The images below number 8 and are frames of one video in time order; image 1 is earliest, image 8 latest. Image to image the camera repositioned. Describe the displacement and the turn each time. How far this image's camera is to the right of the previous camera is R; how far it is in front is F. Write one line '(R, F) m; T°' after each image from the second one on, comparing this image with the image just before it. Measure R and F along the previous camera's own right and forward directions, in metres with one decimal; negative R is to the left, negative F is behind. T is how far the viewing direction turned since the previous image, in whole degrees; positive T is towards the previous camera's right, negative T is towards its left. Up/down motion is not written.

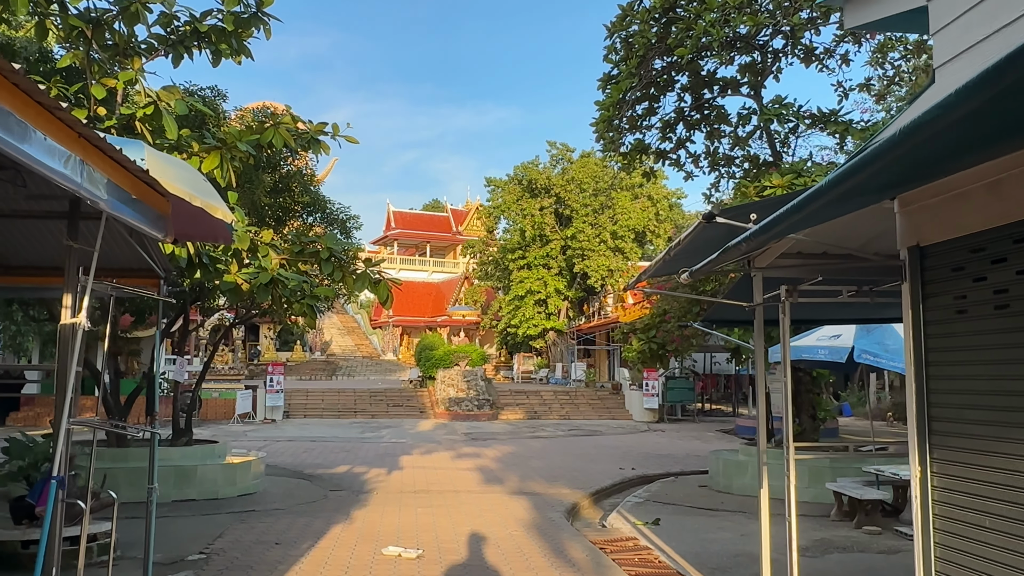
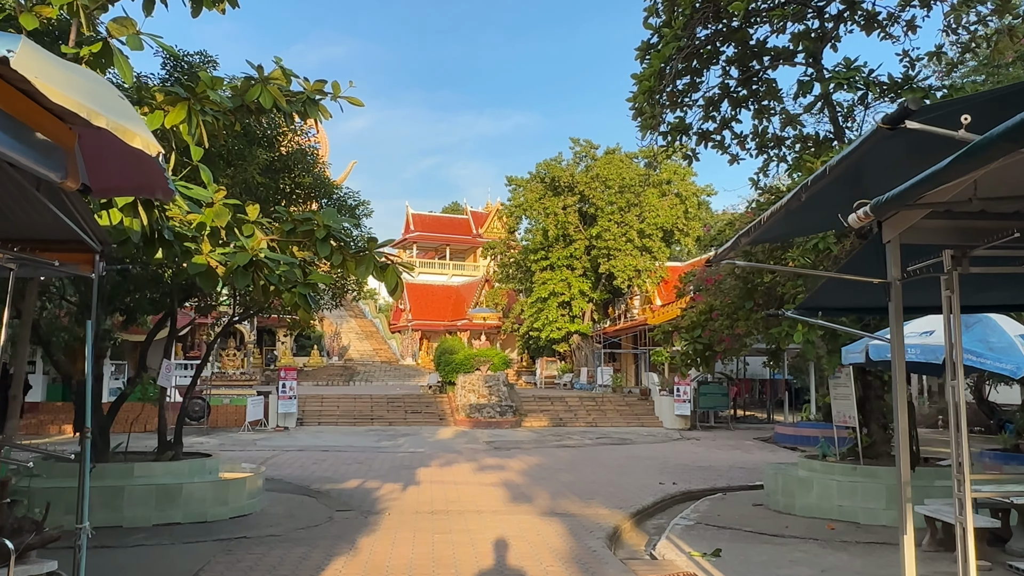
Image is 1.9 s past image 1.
(-0.1, +1.1) m; -1°
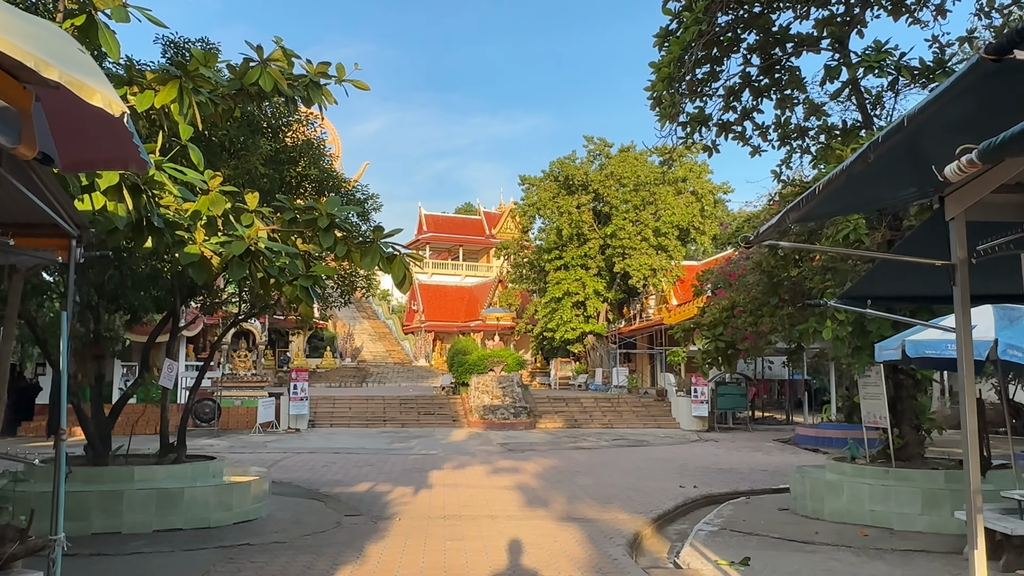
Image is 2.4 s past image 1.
(0.0, +0.3) m; -1°
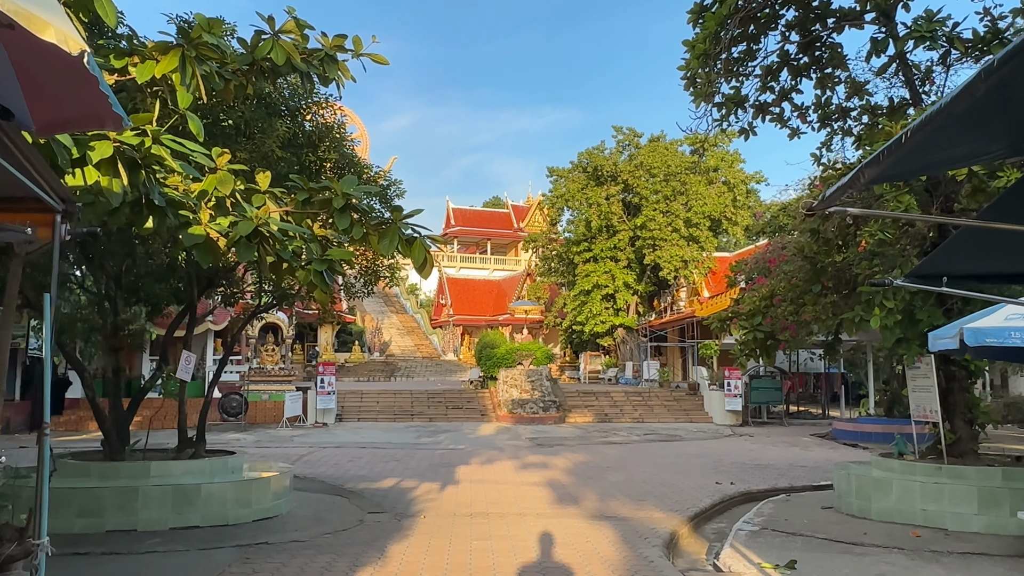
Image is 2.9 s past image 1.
(0.0, +0.3) m; -2°
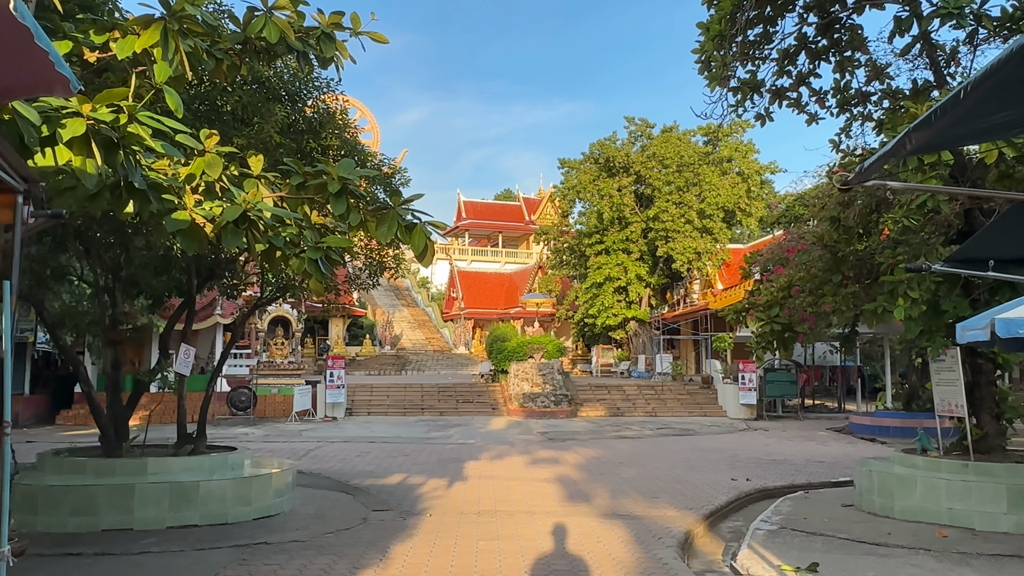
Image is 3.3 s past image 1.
(0.0, +0.2) m; -1°
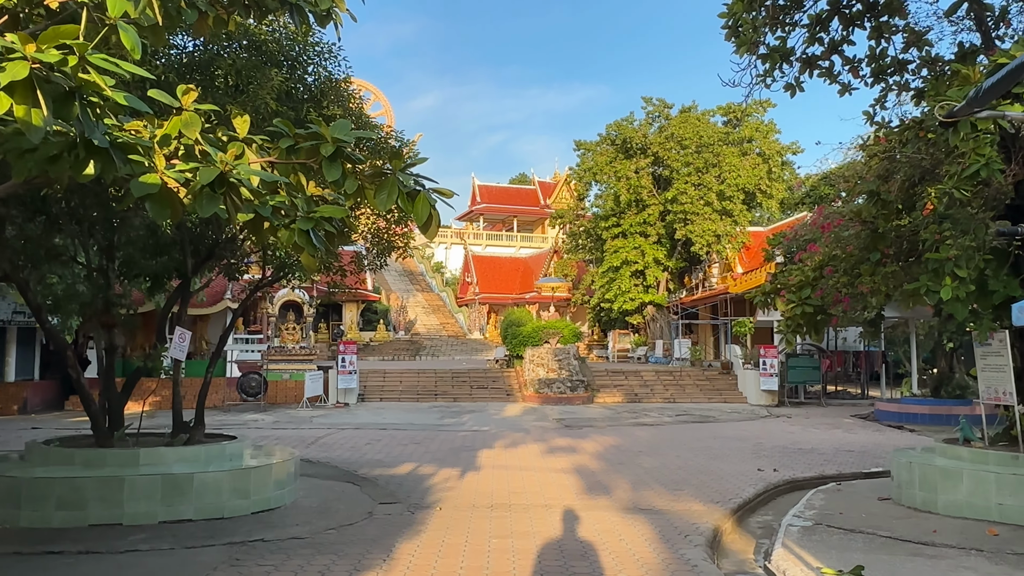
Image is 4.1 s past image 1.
(0.0, +0.5) m; -1°
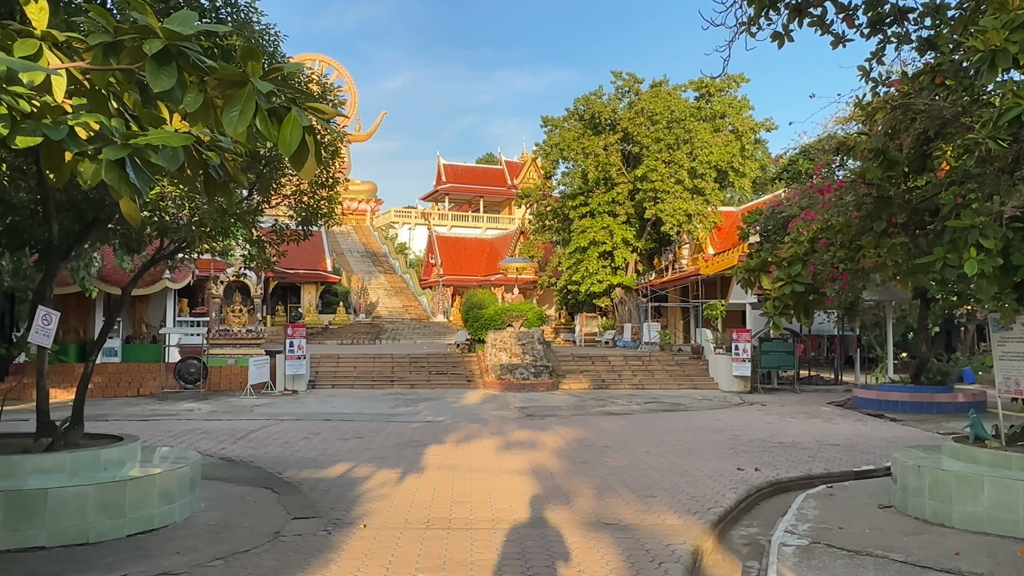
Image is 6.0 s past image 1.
(+0.2, +1.1) m; +2°
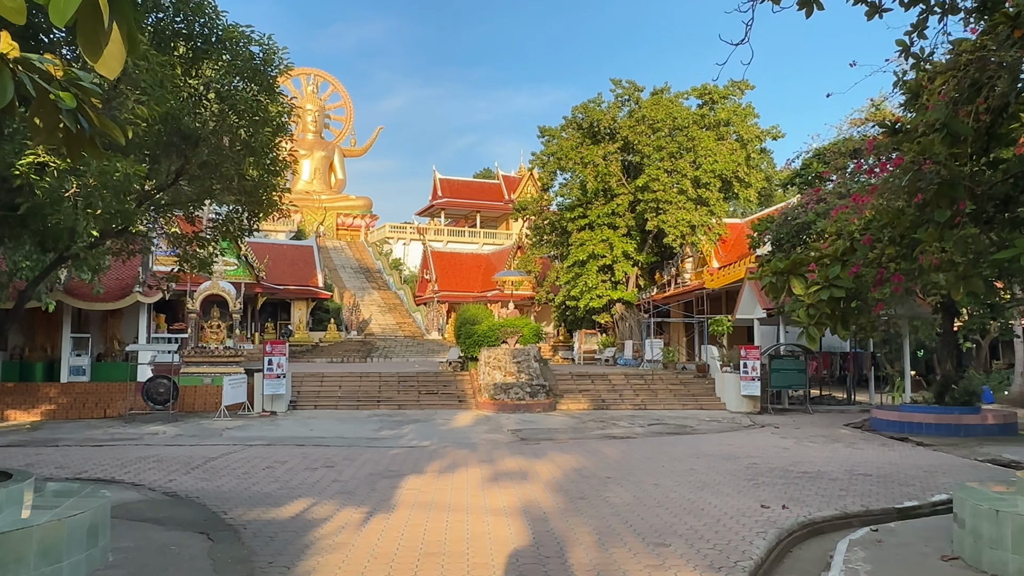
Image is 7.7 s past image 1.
(+0.1, +1.1) m; 0°
